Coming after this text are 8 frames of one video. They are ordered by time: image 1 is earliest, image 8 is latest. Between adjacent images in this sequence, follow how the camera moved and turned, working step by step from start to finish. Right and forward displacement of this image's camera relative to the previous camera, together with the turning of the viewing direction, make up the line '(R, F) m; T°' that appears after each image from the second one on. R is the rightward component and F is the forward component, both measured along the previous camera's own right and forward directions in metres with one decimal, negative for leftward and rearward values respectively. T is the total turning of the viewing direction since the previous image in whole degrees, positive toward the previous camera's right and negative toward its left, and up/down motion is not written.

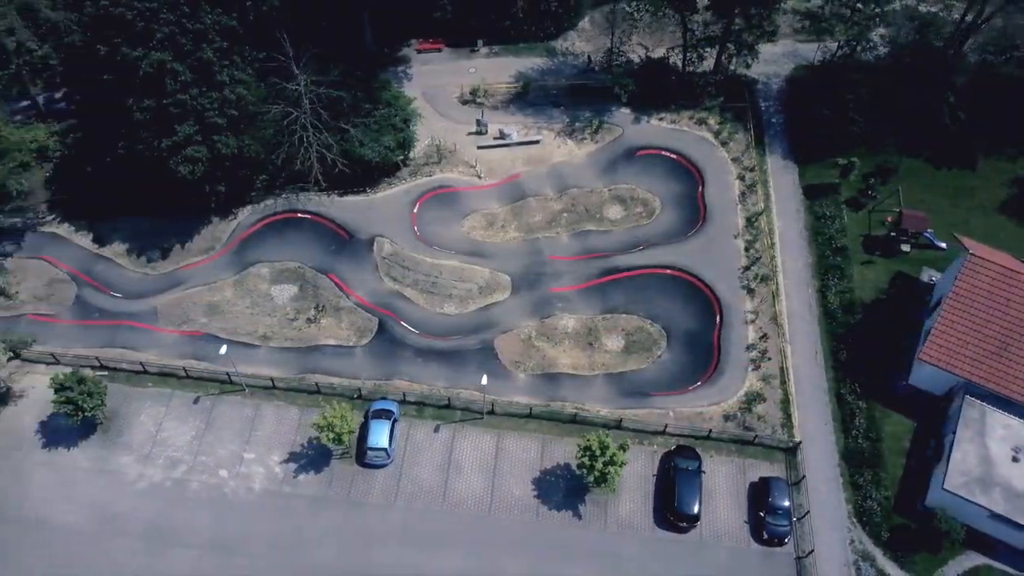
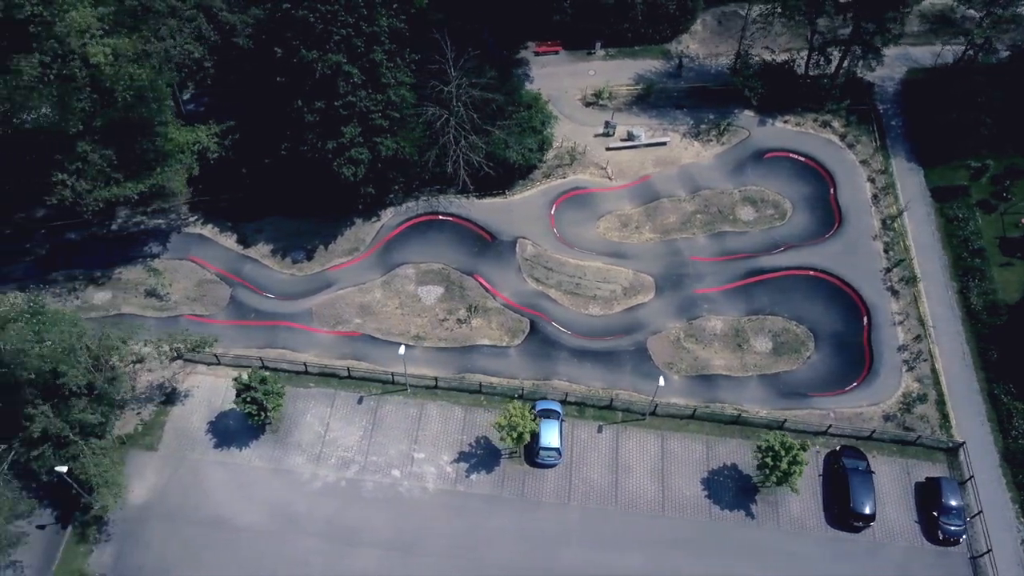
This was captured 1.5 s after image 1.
(-9.1, -0.3) m; 0°
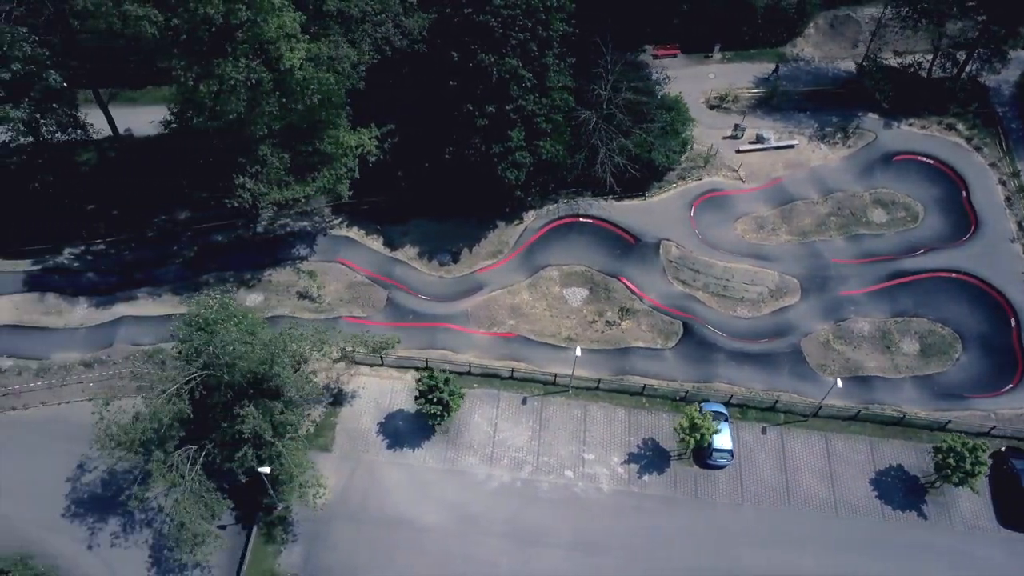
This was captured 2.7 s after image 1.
(-9.1, -0.3) m; 0°
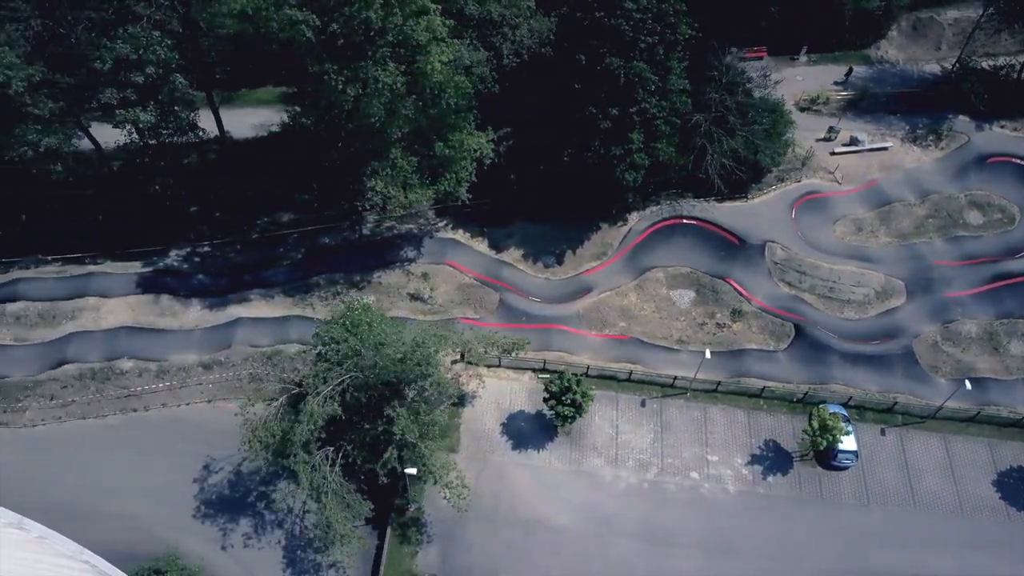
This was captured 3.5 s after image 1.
(-6.6, -0.2) m; 0°
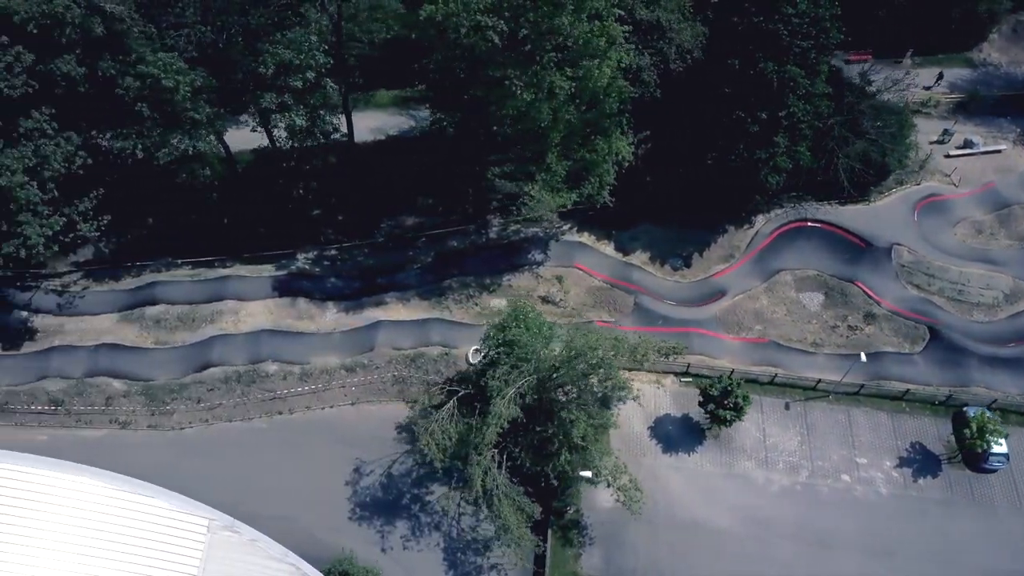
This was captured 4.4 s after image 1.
(-8.0, -0.2) m; 0°
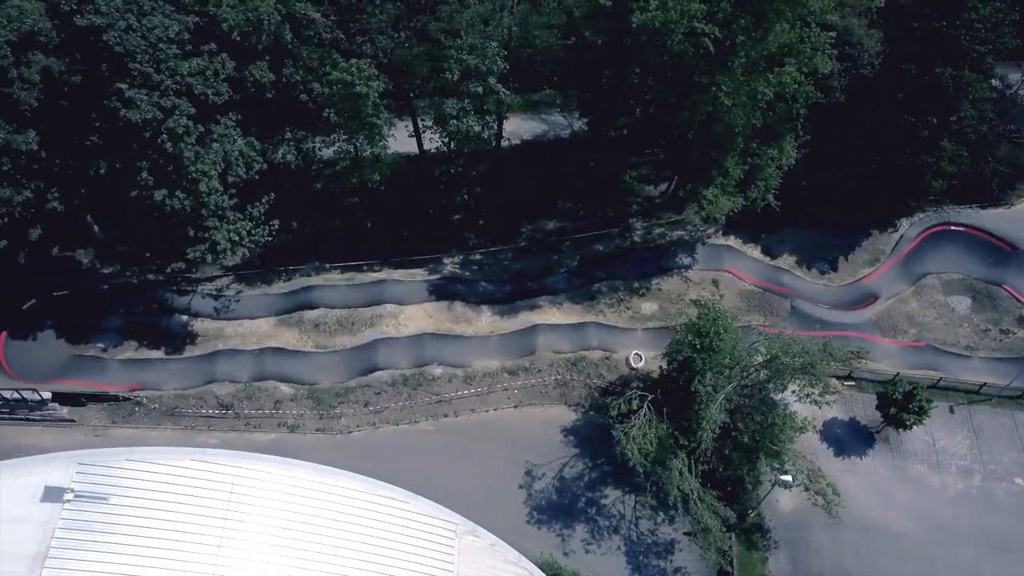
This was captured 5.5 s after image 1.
(-9.1, -0.2) m; 0°
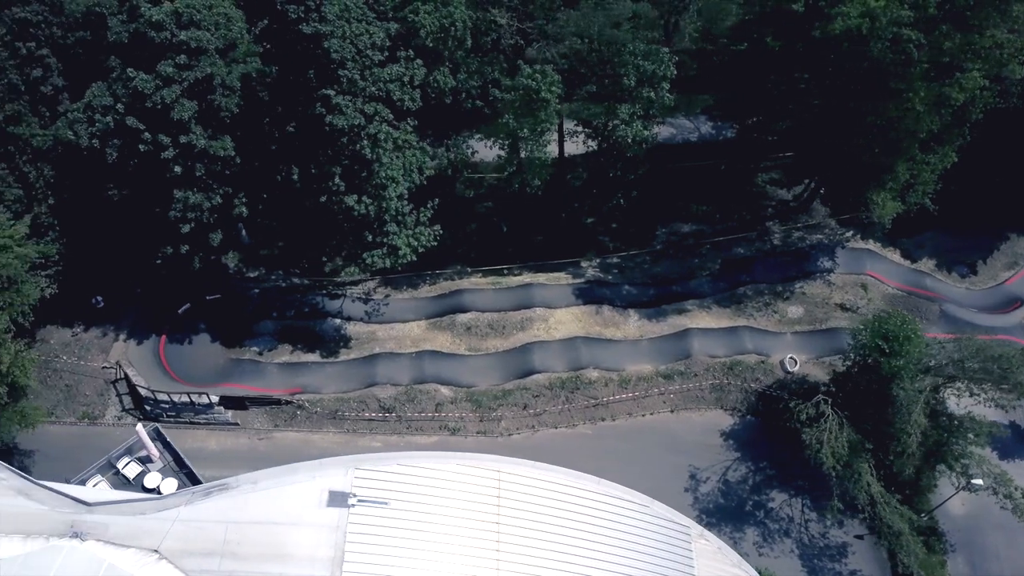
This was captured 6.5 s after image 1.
(-8.8, -0.3) m; 0°
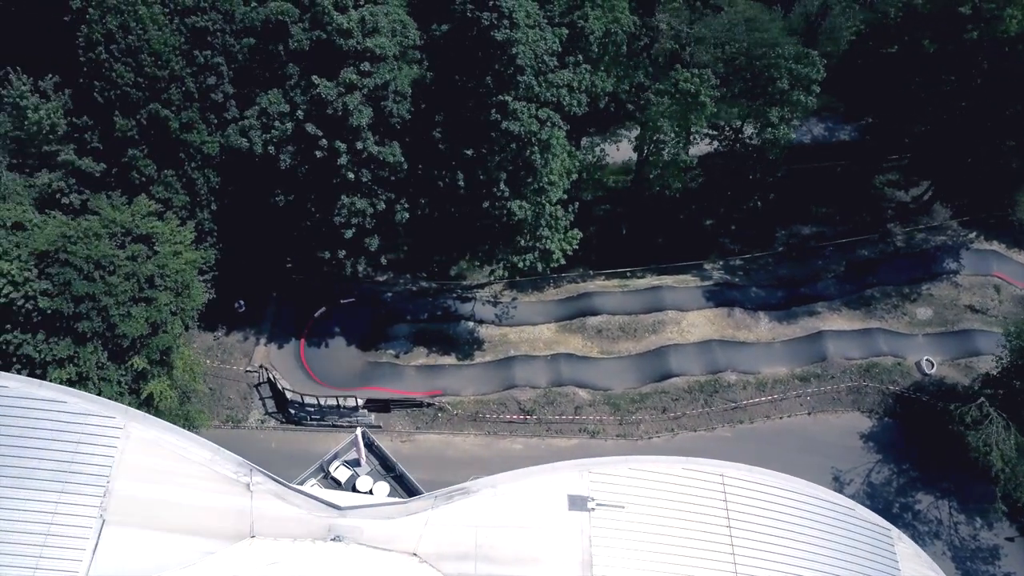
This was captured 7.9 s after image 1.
(-7.3, -0.3) m; -1°
